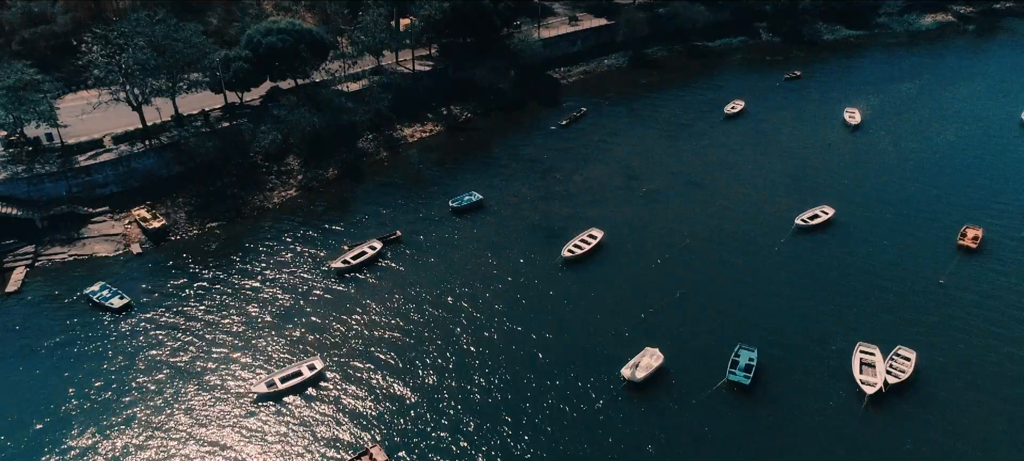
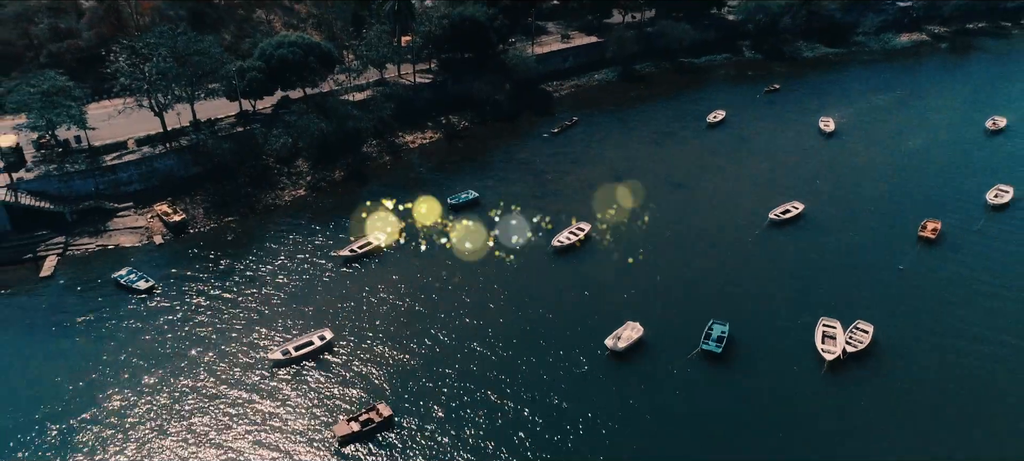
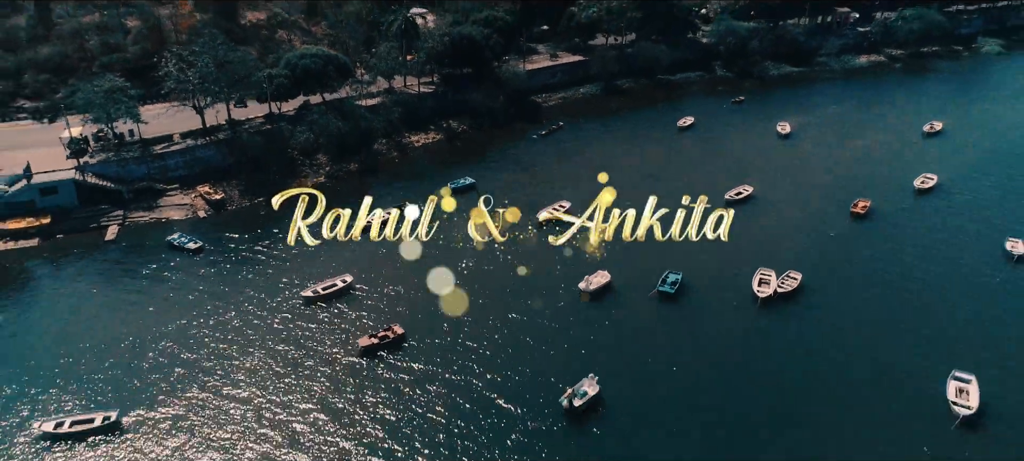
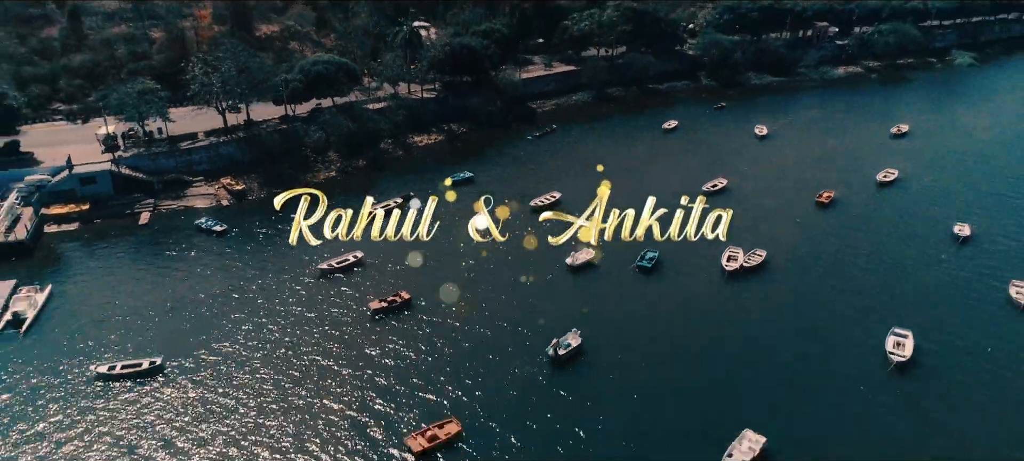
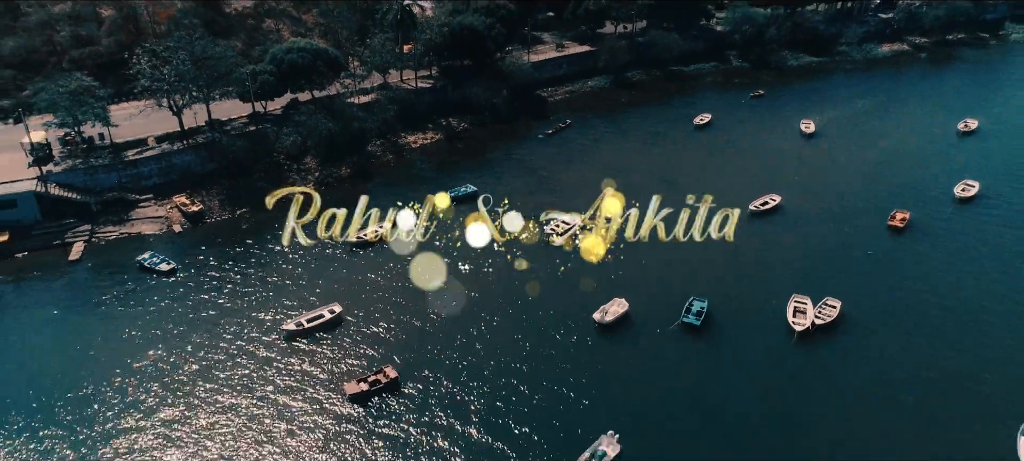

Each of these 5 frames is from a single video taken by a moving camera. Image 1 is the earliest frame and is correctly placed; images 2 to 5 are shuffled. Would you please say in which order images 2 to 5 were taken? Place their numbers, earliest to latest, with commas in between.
2, 5, 3, 4
